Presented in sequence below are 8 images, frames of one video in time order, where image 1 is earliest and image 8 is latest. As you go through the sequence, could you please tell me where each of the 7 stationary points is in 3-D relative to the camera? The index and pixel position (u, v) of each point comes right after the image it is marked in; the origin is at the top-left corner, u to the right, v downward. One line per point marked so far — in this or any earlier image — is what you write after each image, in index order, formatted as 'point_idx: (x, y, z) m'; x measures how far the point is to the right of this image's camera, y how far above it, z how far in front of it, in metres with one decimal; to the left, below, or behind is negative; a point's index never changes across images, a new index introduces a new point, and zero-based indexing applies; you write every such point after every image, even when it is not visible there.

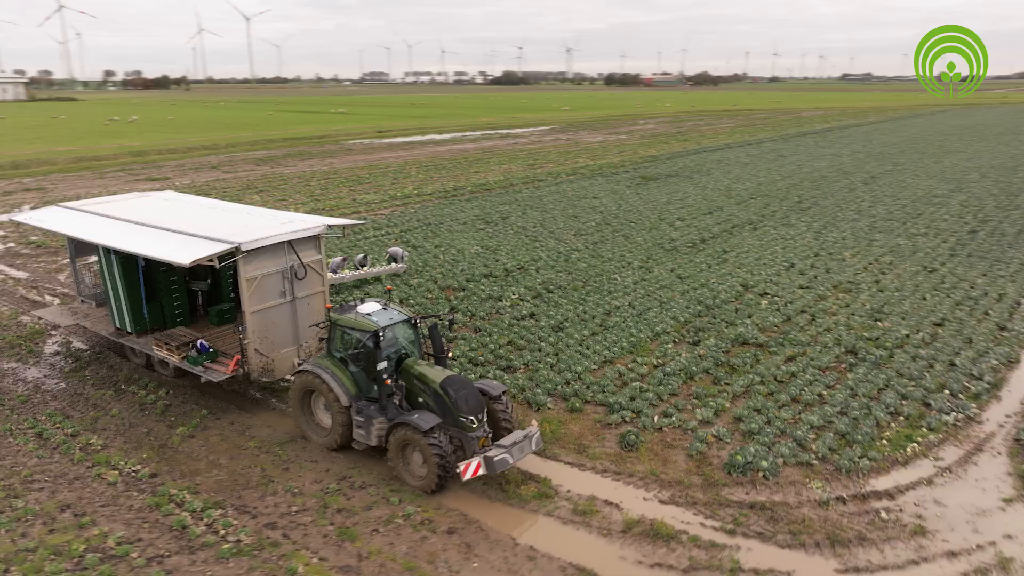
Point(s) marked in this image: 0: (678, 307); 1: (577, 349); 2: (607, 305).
0: (+3.5, -0.4, +15.9) m
1: (+1.1, -1.1, +13.4) m
2: (+2.0, -0.4, +16.0) m
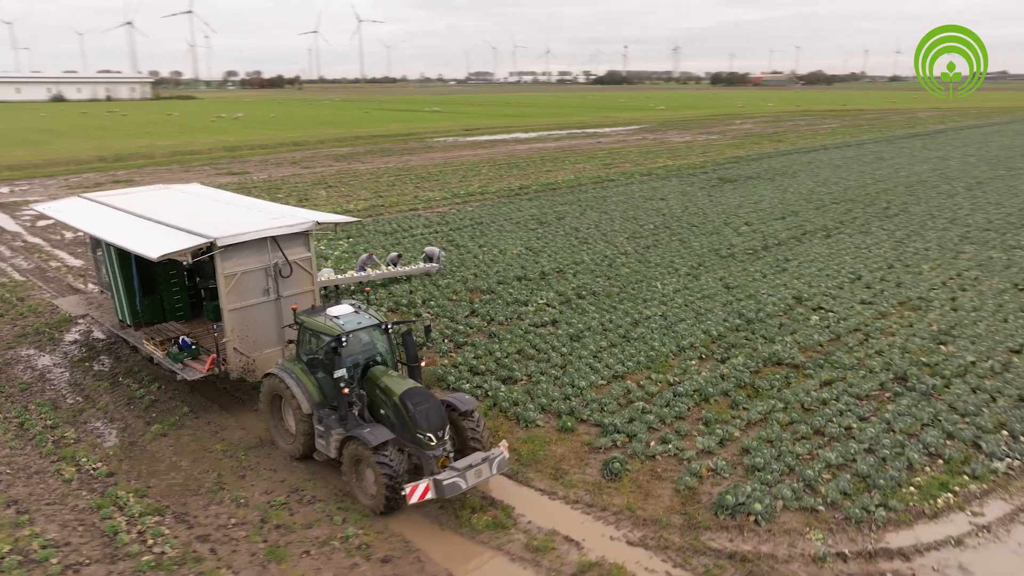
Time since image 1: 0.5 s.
0: (+3.9, -0.6, +14.7) m
1: (+1.2, -1.2, +12.4) m
2: (+2.4, -0.5, +14.9) m
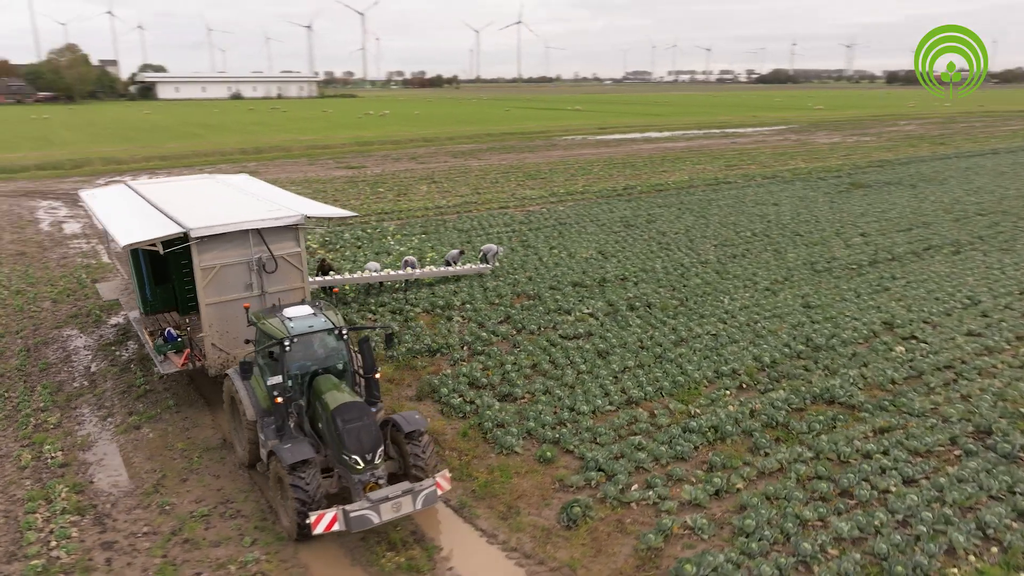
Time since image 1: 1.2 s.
0: (+4.4, -0.9, +12.8) m
1: (+1.3, -1.4, +11.1) m
2: (+3.0, -0.8, +13.3) m
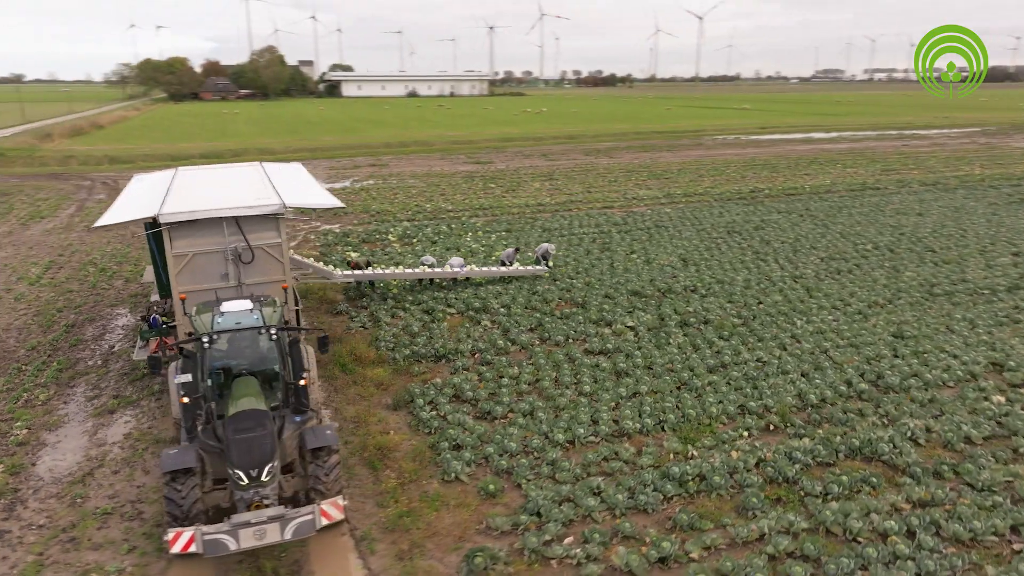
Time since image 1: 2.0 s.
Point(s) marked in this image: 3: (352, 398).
0: (+4.5, -1.3, +10.7) m
1: (+1.1, -1.5, +9.7) m
2: (+3.3, -1.1, +11.5) m
3: (-2.2, -1.5, +10.3) m
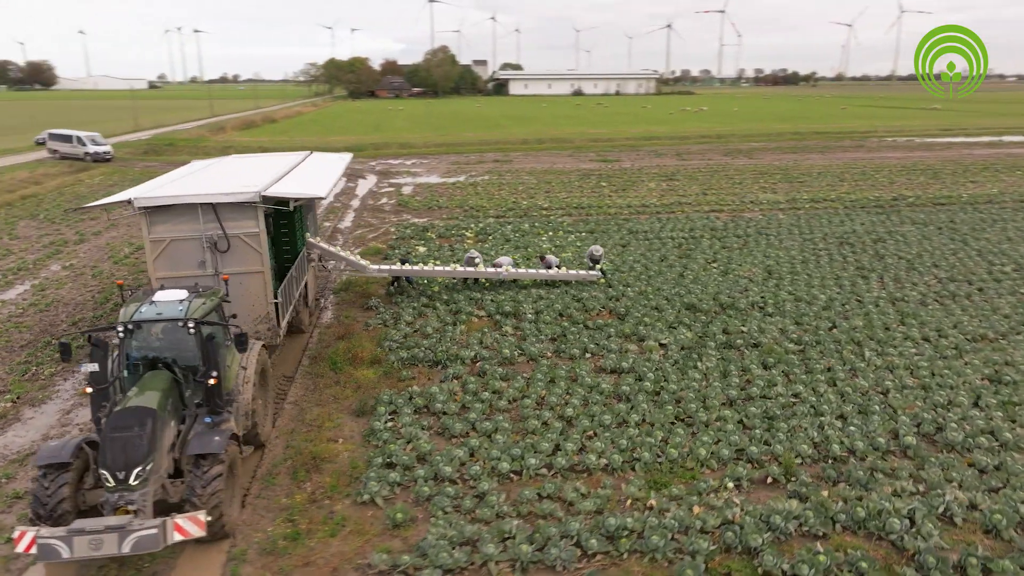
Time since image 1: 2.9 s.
0: (+4.2, -1.6, +8.7) m
1: (+0.7, -1.7, +8.5) m
2: (+3.2, -1.3, +9.8) m
3: (-2.4, -1.4, +9.8) m
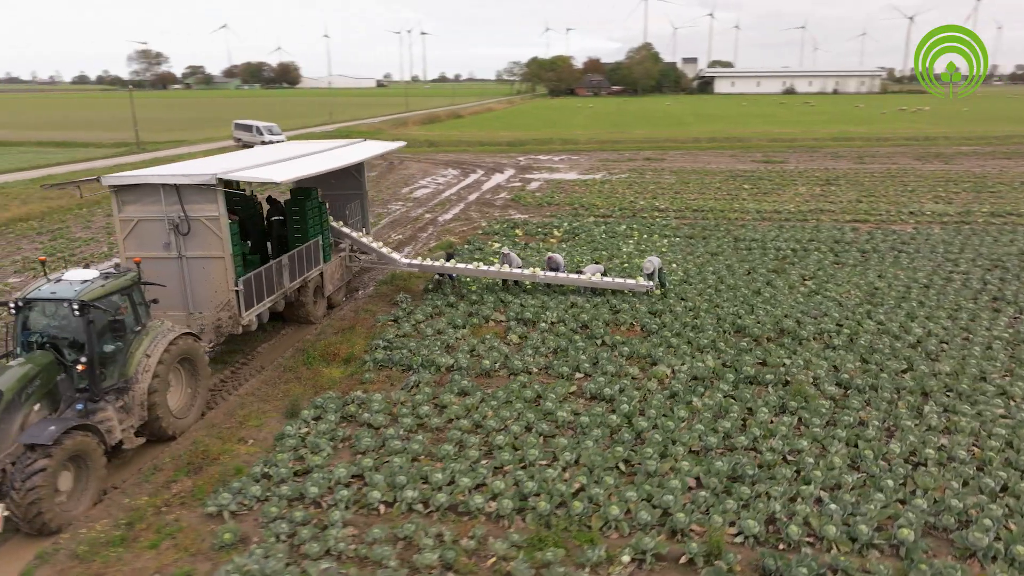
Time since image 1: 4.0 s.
0: (+3.2, -1.9, +6.6) m
1: (-0.3, -1.7, +7.3) m
2: (+2.4, -1.6, +7.9) m
3: (-3.0, -1.3, +9.3) m
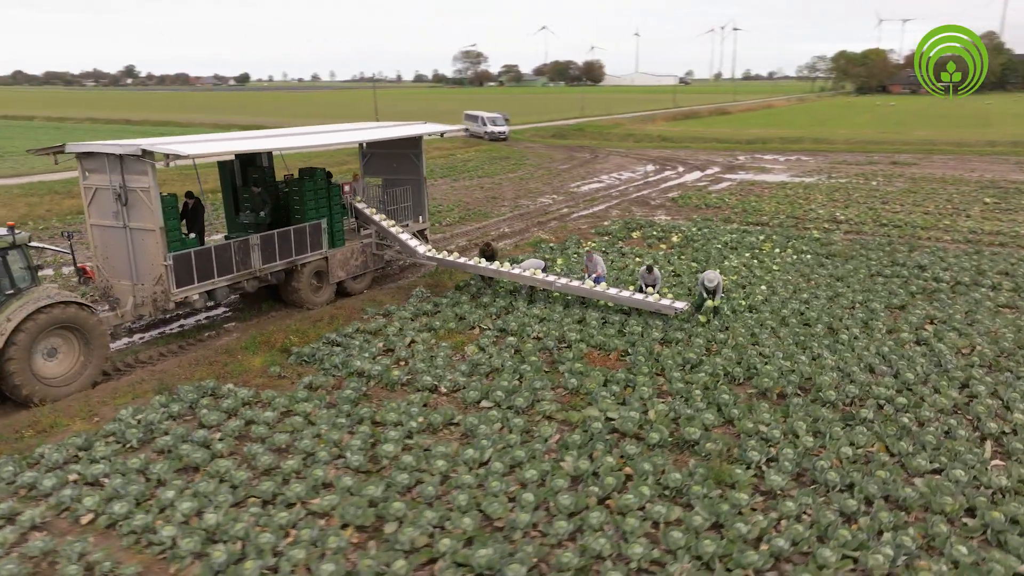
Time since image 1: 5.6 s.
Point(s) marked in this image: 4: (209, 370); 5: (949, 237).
0: (+0.6, -2.2, +4.3) m
1: (-2.4, -1.7, +6.2) m
2: (+0.4, -1.8, +5.8) m
3: (-4.0, -1.0, +9.0) m
4: (-3.6, -1.0, +9.1) m
5: (+9.8, +1.1, +16.9) m
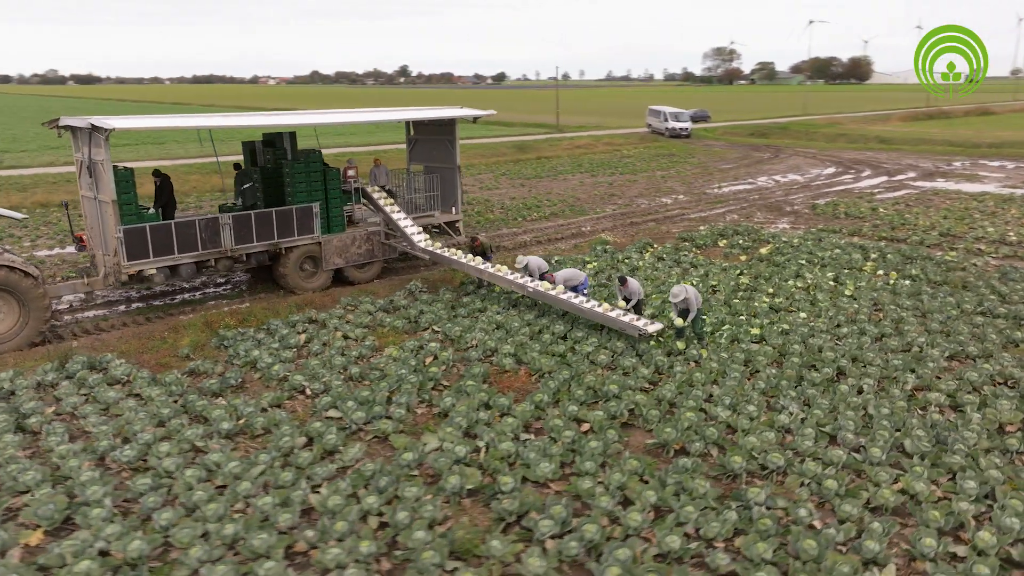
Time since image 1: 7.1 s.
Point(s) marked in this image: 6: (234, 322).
0: (-2.1, -2.2, +3.4) m
1: (-4.3, -1.5, +6.0) m
2: (-1.8, -1.8, +4.8) m
3: (-5.0, -0.7, +9.2) m
4: (-4.6, -0.7, +9.1) m
5: (+10.7, +0.3, +12.6) m
6: (-3.6, -0.4, +9.8) m
